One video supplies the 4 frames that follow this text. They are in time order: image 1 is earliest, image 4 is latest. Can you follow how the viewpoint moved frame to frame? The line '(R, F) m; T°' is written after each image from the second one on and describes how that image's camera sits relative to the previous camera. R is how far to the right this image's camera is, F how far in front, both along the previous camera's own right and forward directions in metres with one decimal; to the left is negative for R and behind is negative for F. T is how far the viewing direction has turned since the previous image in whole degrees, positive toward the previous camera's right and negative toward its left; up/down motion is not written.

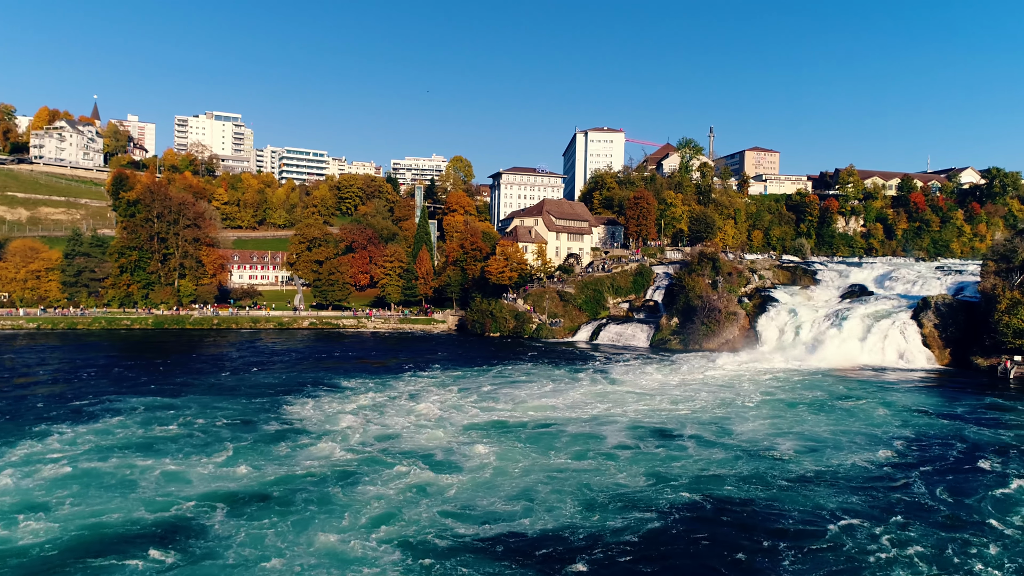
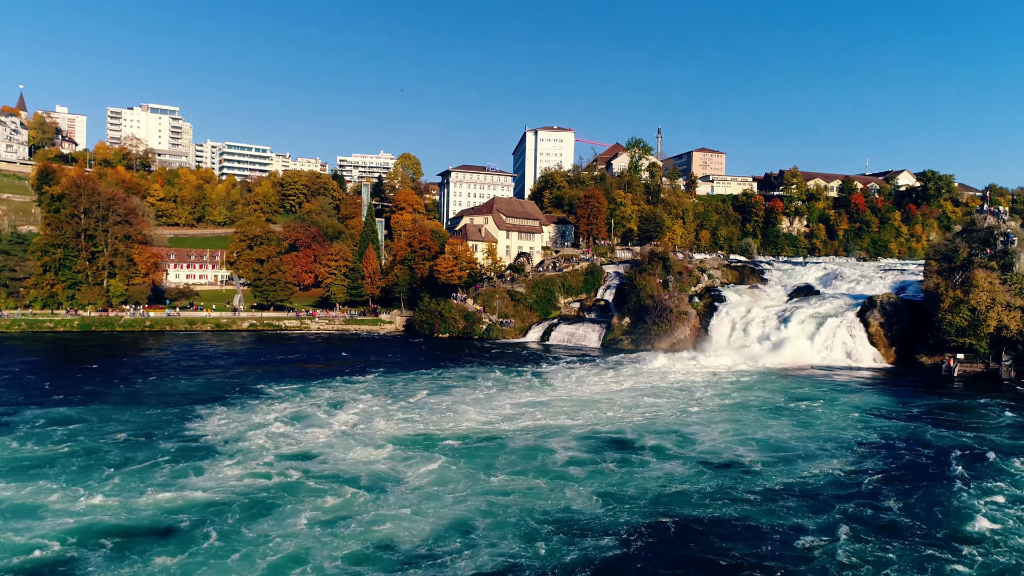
(0.0, +1.0) m; +4°
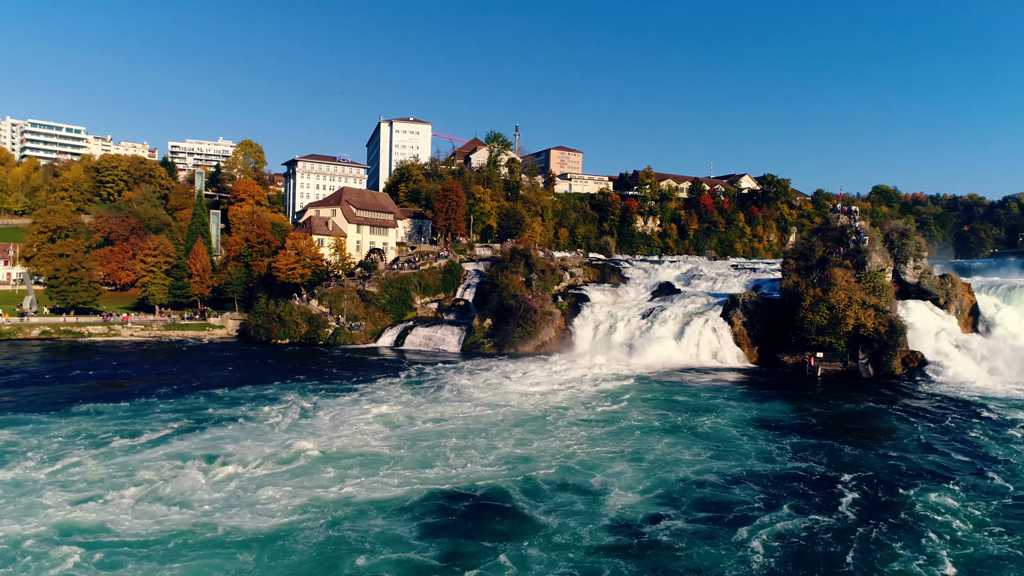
(+0.3, +3.7) m; +11°
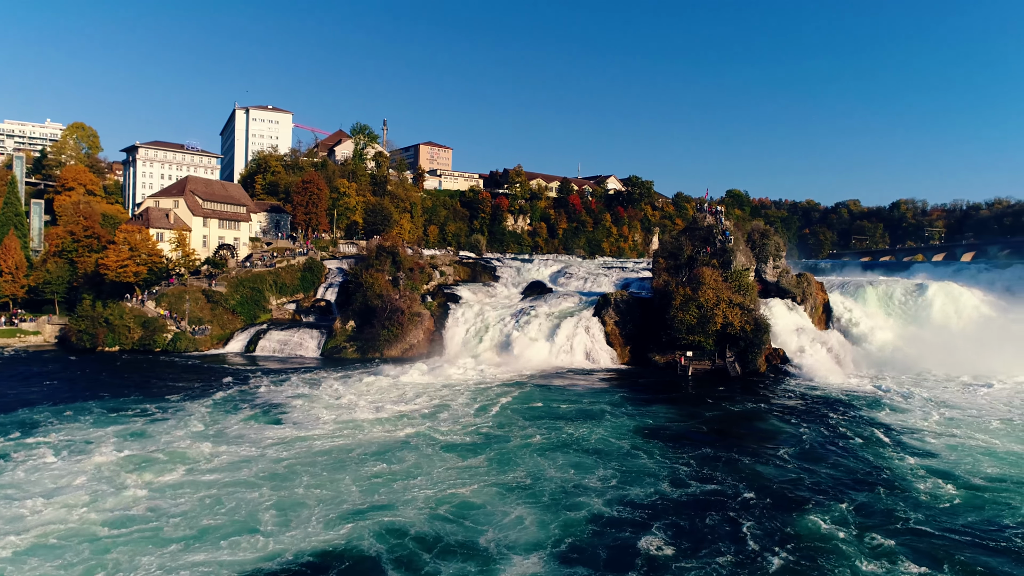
(+0.2, +2.1) m; +10°
